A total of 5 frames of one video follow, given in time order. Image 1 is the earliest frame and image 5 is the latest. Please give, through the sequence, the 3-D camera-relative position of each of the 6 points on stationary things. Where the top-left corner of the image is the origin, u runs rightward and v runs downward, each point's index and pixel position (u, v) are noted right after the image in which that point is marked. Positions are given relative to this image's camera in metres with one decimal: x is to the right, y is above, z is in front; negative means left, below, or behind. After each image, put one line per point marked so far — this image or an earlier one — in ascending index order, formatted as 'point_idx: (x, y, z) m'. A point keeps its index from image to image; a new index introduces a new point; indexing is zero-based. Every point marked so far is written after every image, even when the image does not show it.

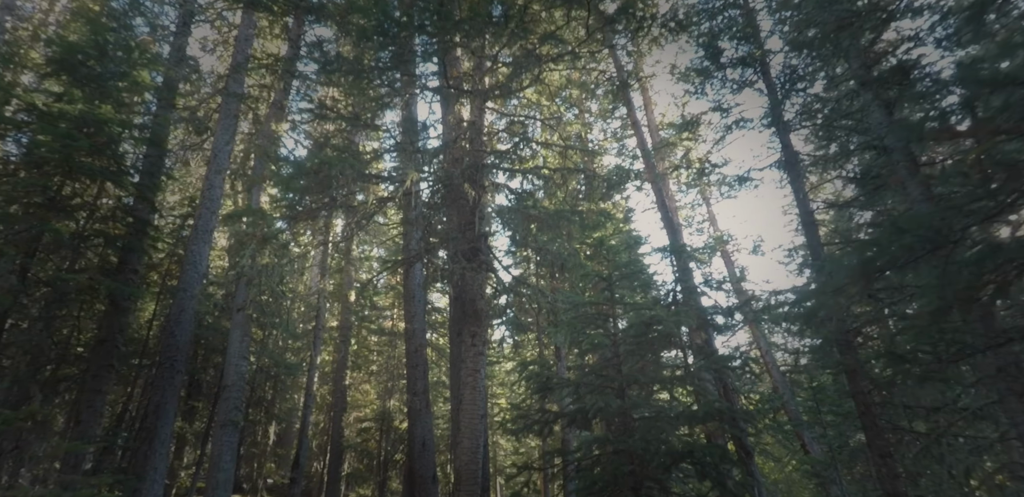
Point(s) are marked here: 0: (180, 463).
0: (-9.6, -6.2, +17.0) m
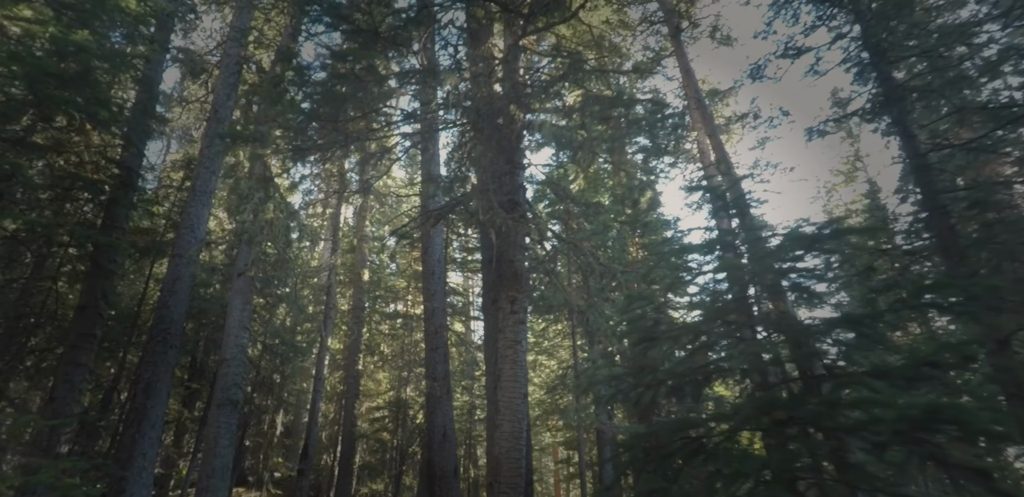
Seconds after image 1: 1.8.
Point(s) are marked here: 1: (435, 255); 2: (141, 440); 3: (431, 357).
0: (-8.8, -5.3, +15.5) m
1: (-2.2, -0.2, +17.0) m
2: (-6.8, -3.6, +10.8) m
3: (-2.2, -2.9, +16.0) m
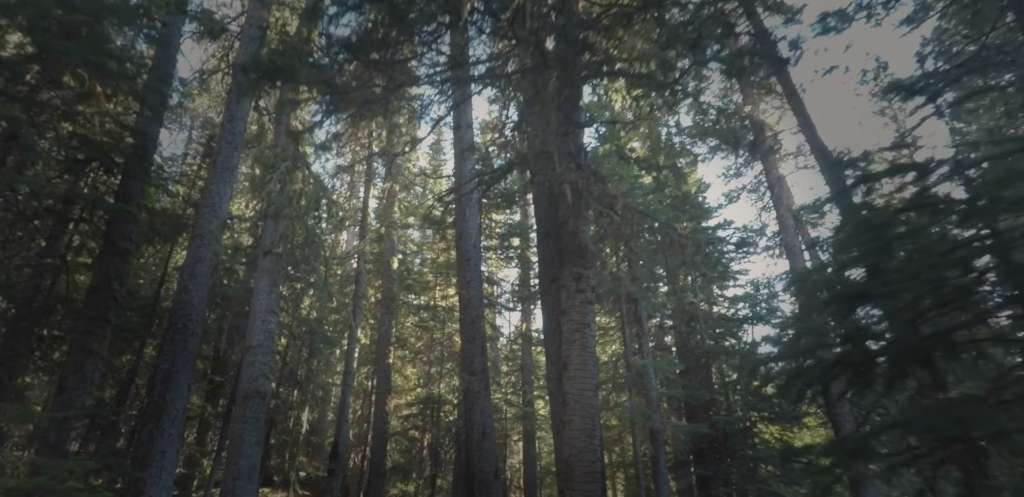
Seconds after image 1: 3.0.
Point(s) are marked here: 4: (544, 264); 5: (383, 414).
0: (-7.7, -5.0, +14.6) m
1: (-1.1, +0.2, +15.9) m
2: (-5.9, -3.2, +9.8) m
3: (-1.1, -2.5, +14.9) m
4: (+0.5, -0.2, +8.6) m
5: (-3.6, -4.7, +16.6) m
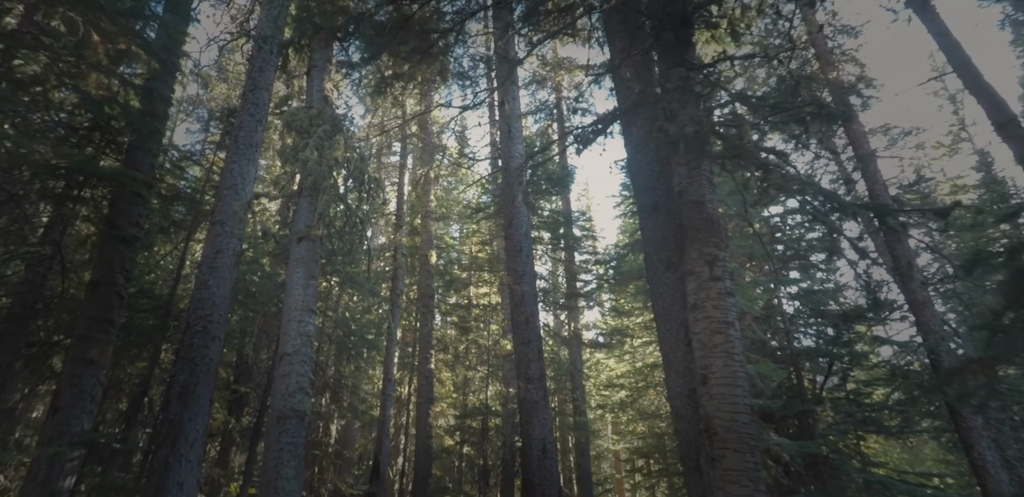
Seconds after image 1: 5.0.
0: (-6.3, -4.8, +12.9) m
1: (+0.2, +0.5, +14.1) m
2: (-4.6, -3.0, +8.1) m
3: (+0.2, -2.3, +13.1) m
4: (+1.6, 0.0, +6.8) m
5: (-2.2, -4.5, +14.8) m
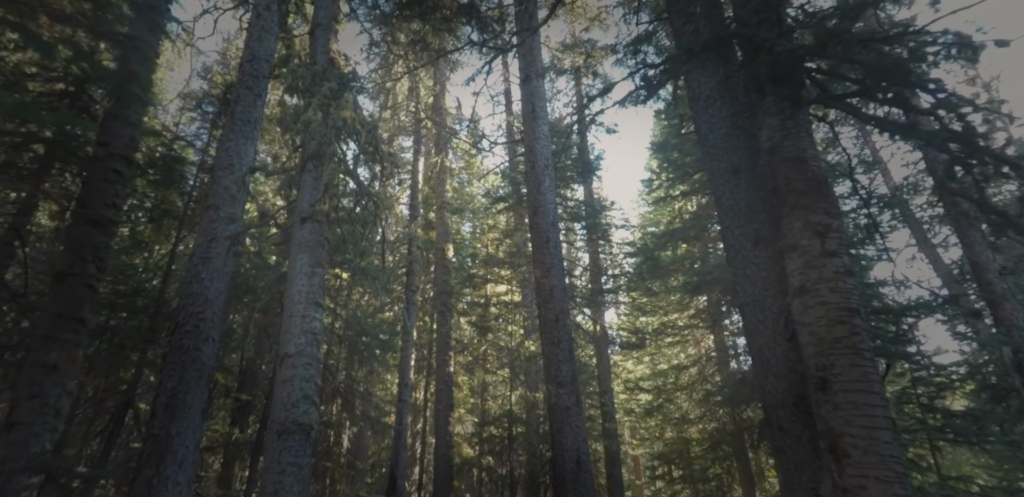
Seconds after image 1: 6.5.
0: (-5.7, -4.7, +11.7) m
1: (+0.8, +0.7, +12.8) m
2: (-4.1, -2.8, +6.9) m
3: (+0.8, -2.1, +11.8) m
4: (+2.1, +0.3, +5.5) m
5: (-1.6, -4.3, +13.6) m
